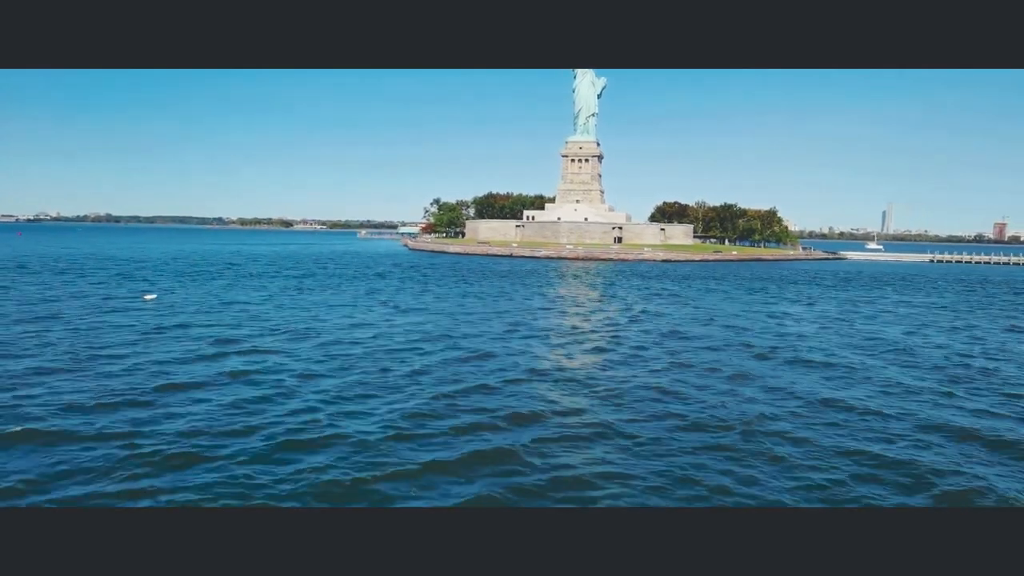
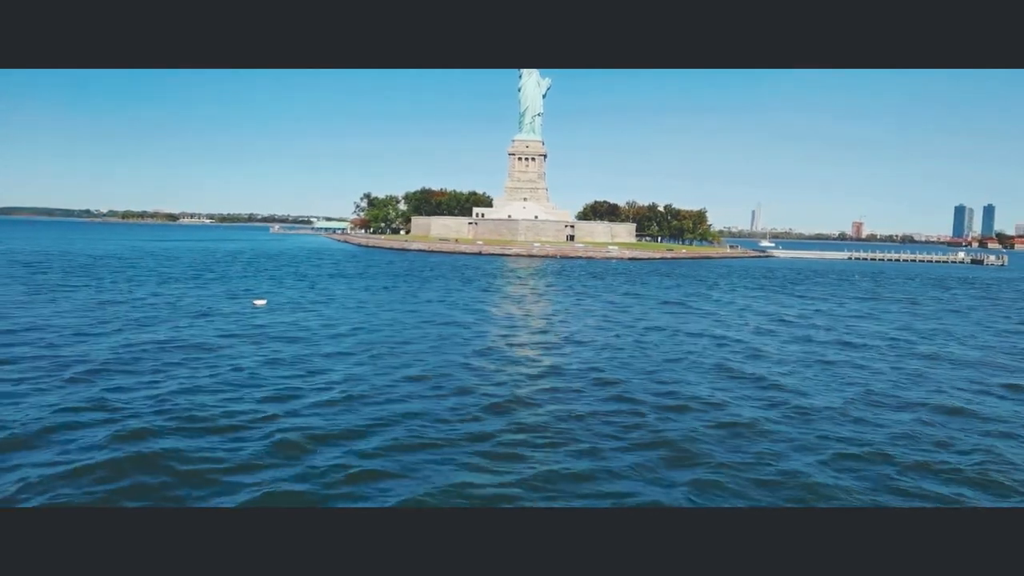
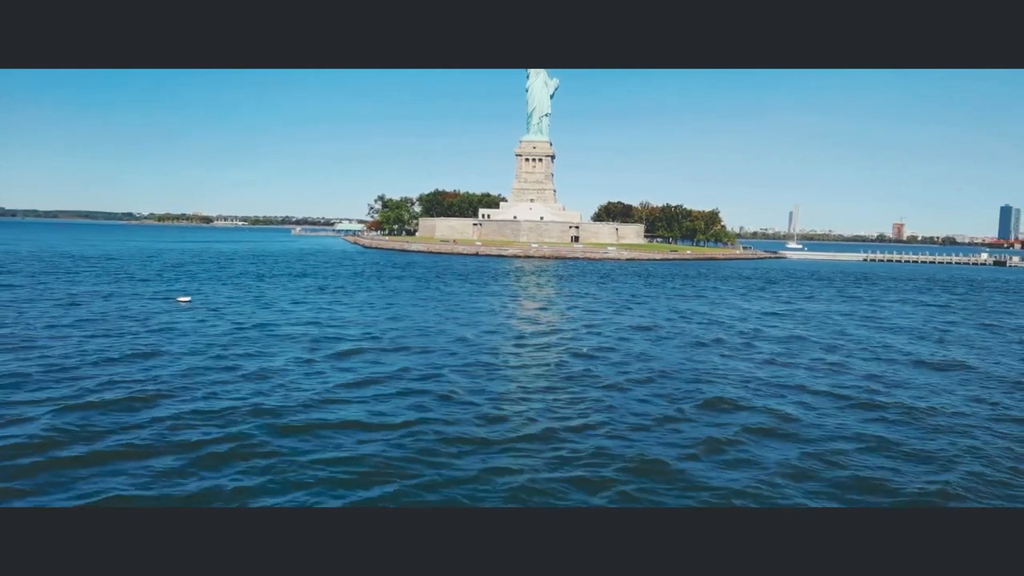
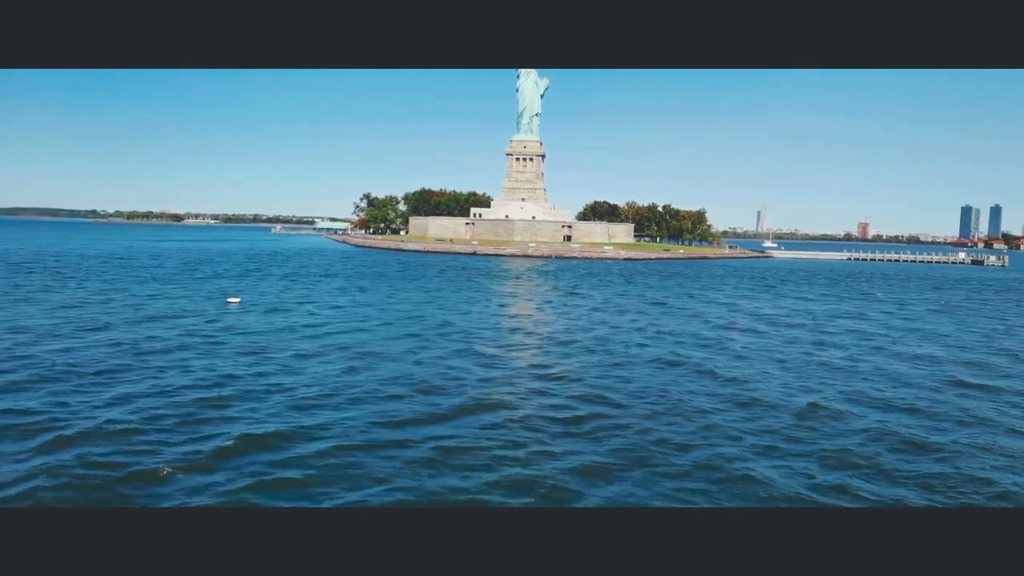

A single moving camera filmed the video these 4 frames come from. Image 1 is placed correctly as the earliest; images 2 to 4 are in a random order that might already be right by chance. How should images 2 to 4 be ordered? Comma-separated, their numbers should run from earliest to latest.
3, 4, 2
